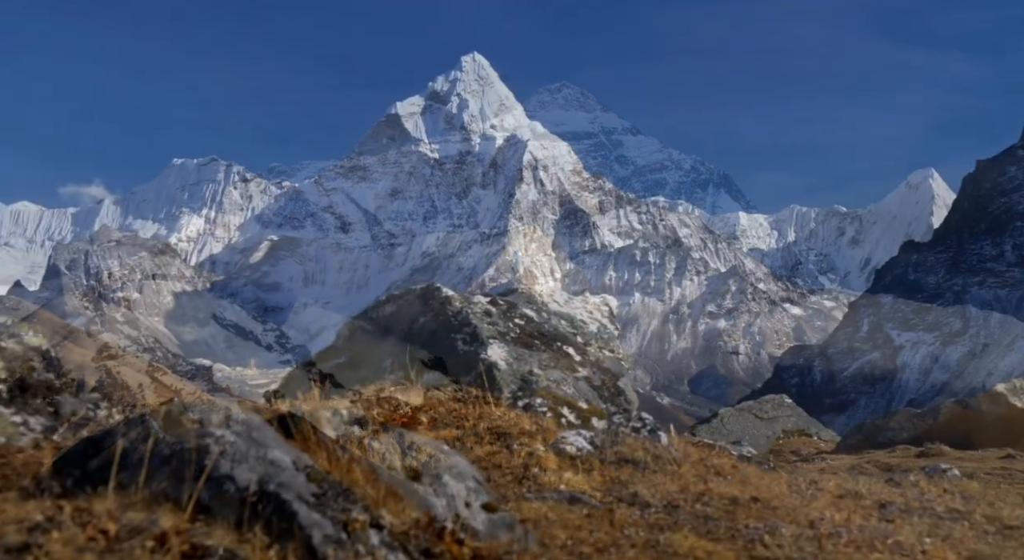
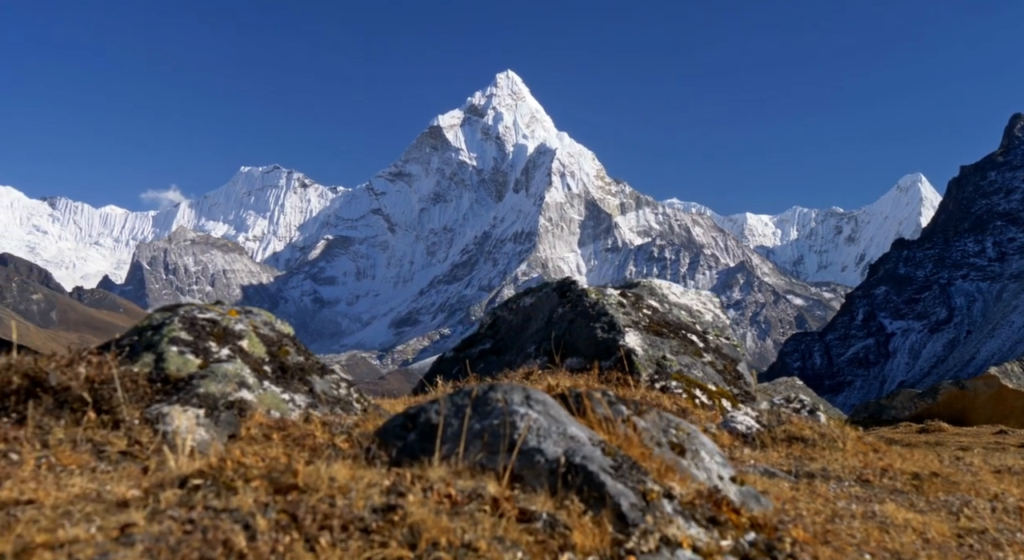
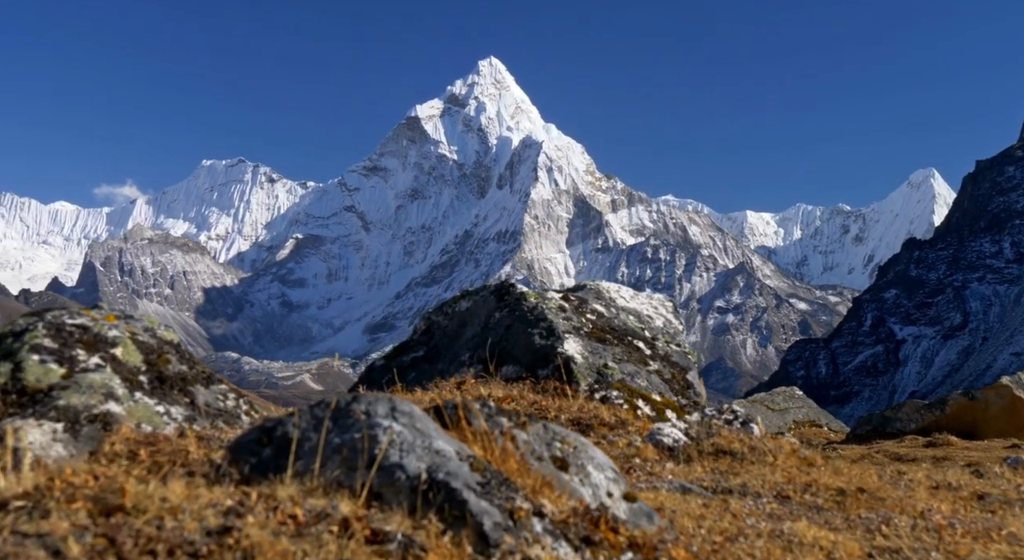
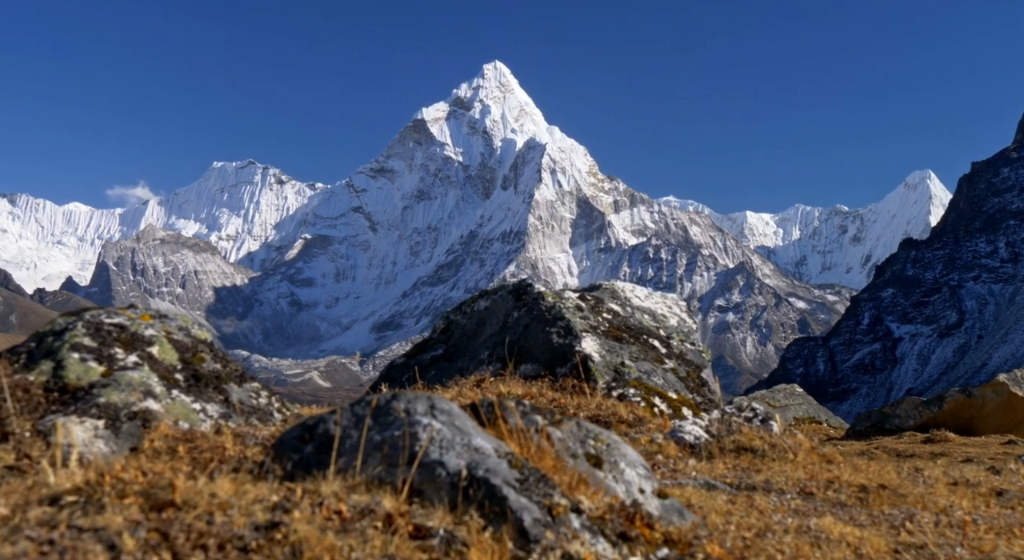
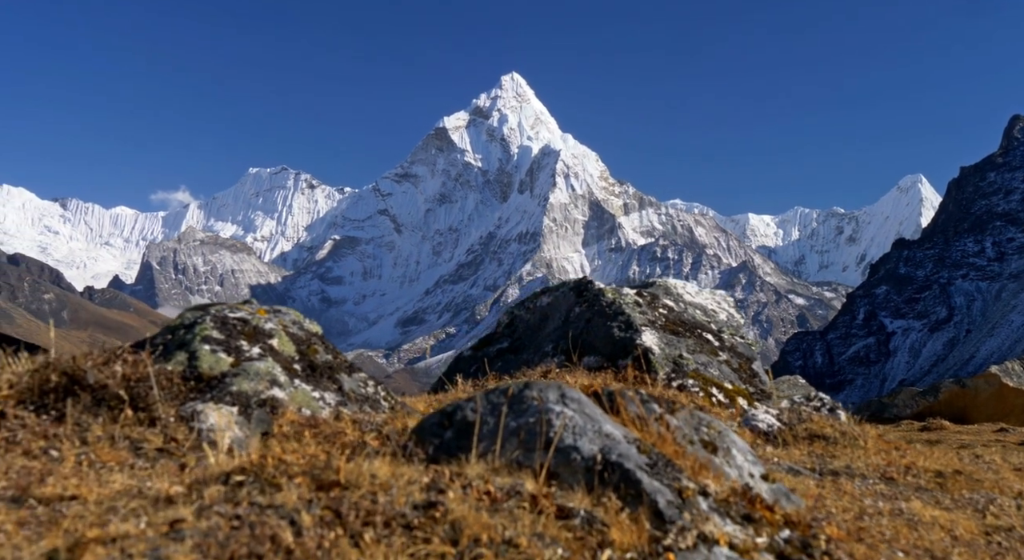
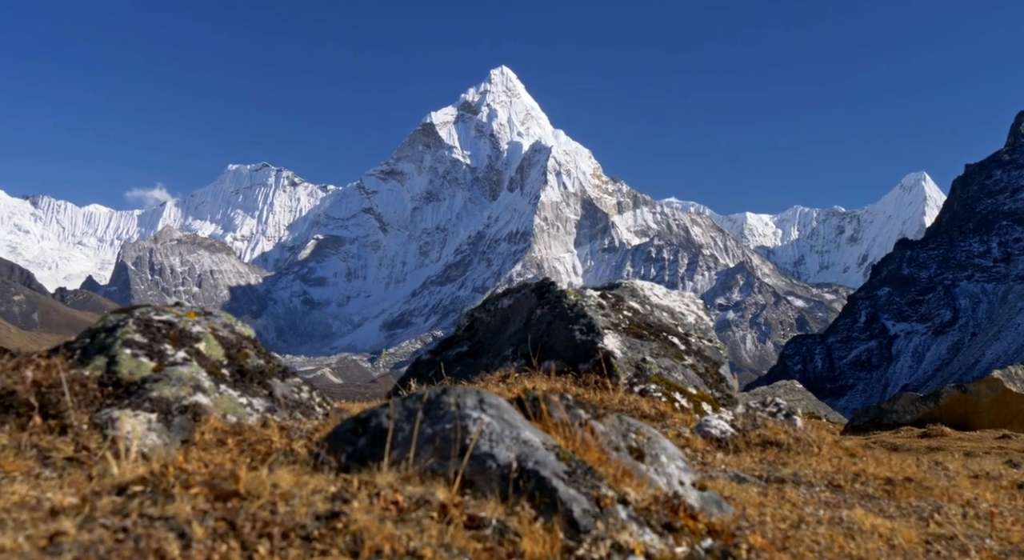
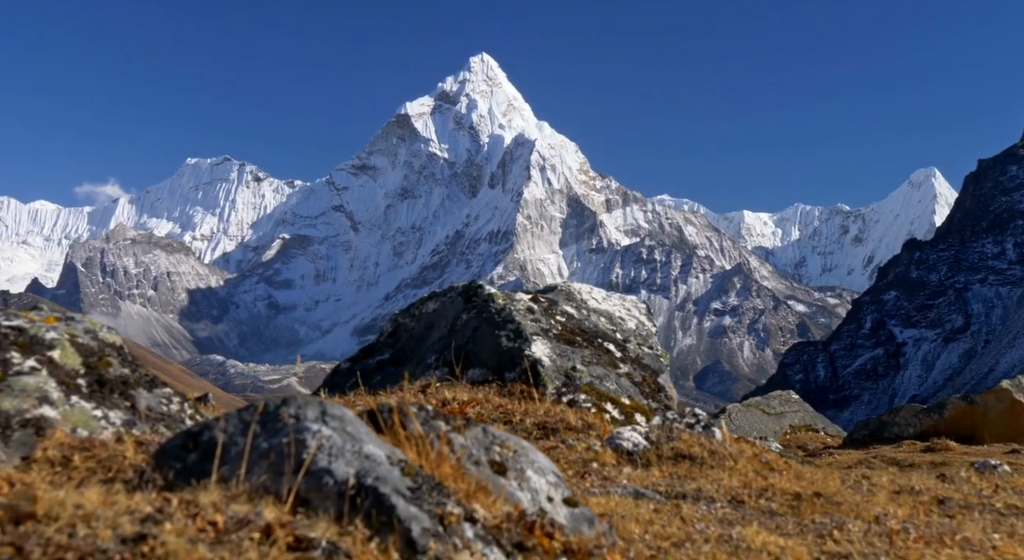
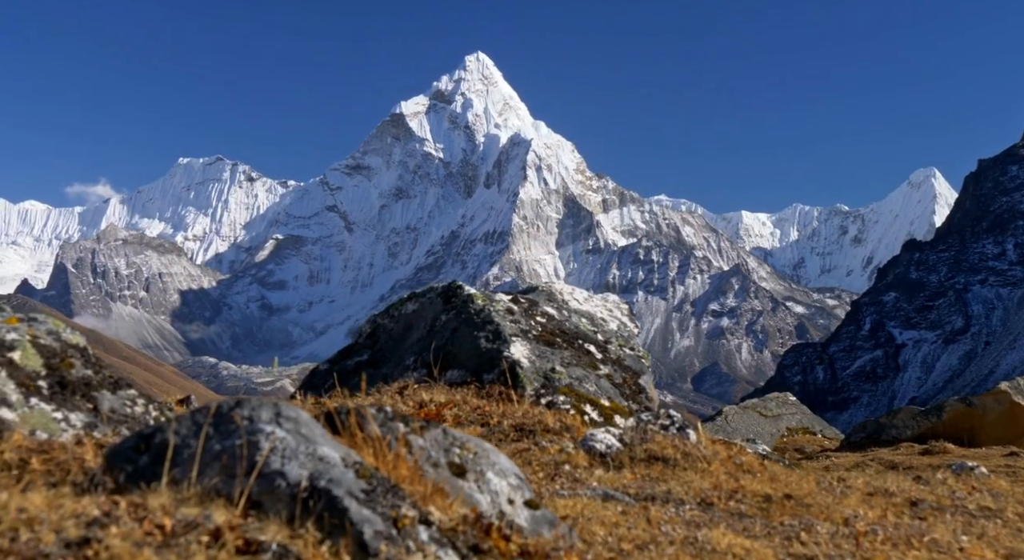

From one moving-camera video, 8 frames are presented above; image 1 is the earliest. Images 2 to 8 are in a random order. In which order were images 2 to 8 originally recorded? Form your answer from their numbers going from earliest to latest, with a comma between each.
8, 7, 3, 4, 6, 2, 5
